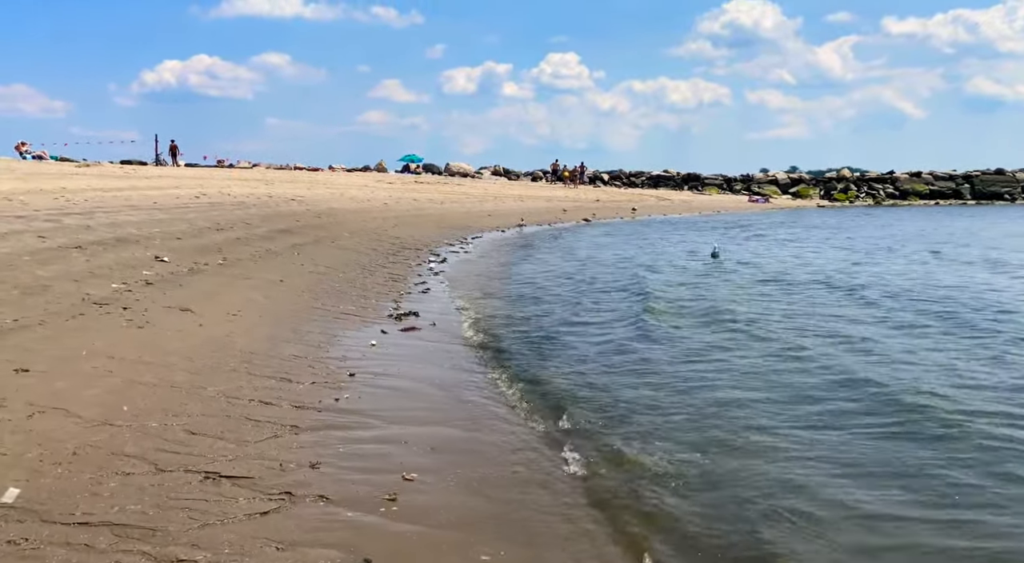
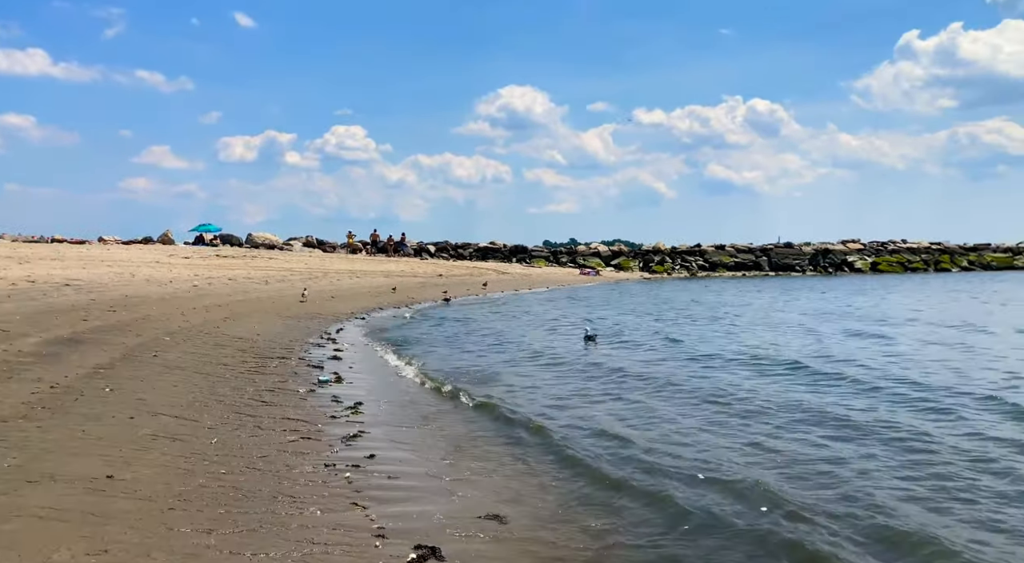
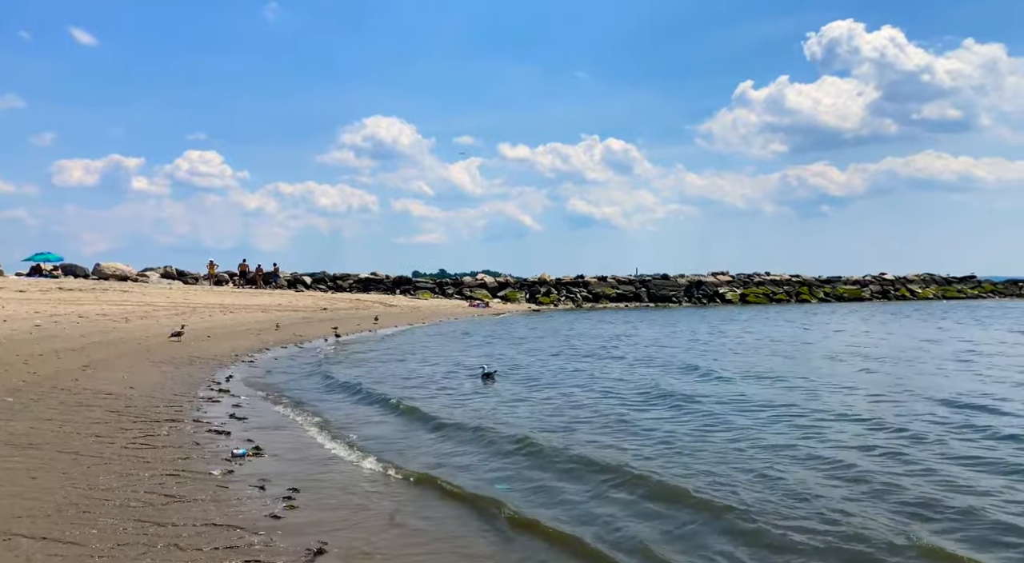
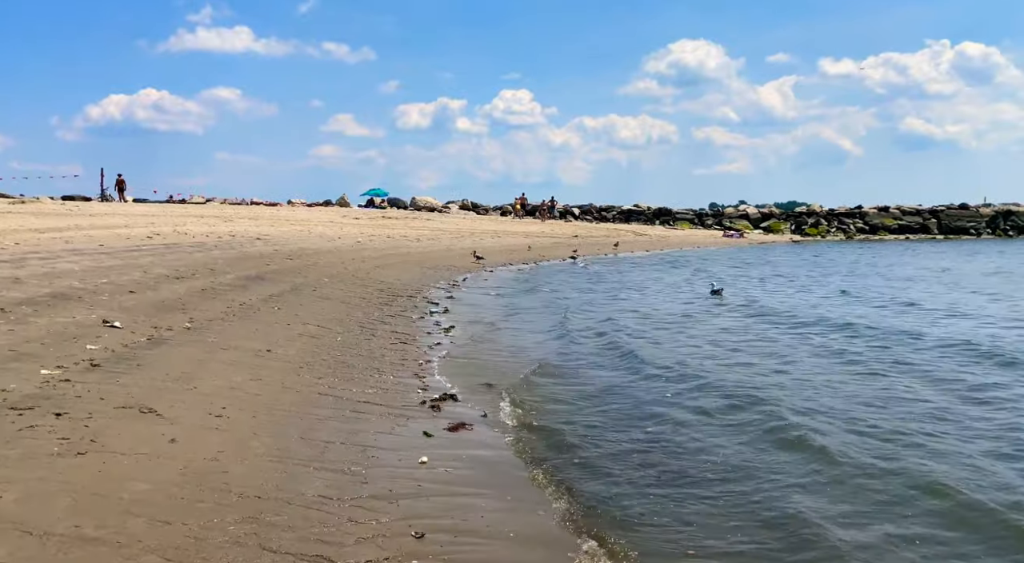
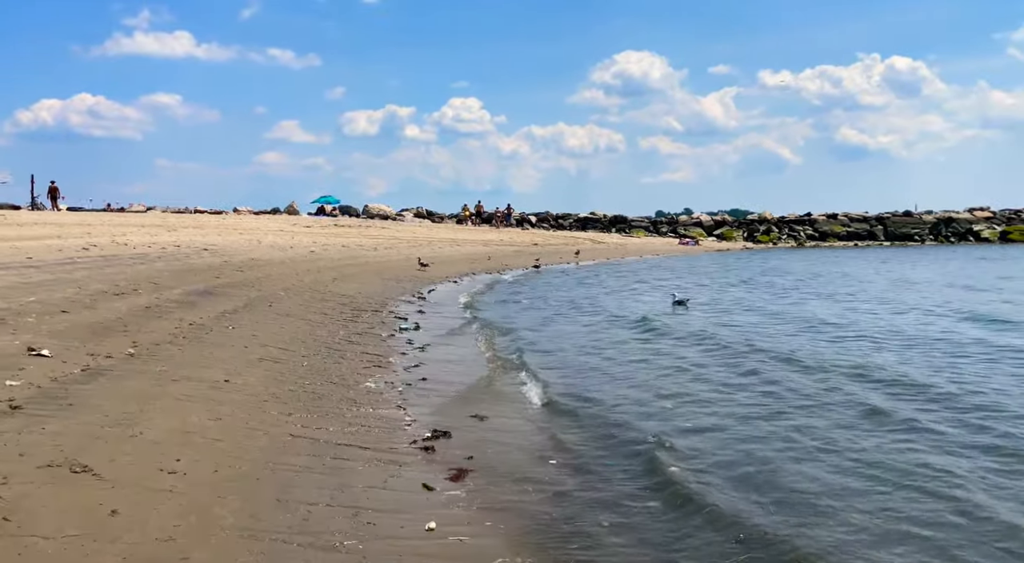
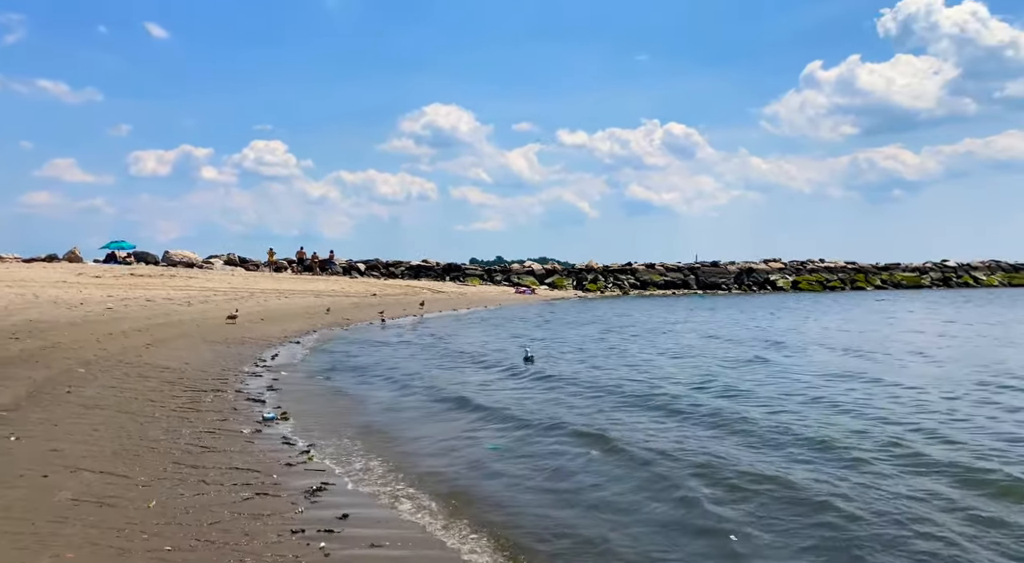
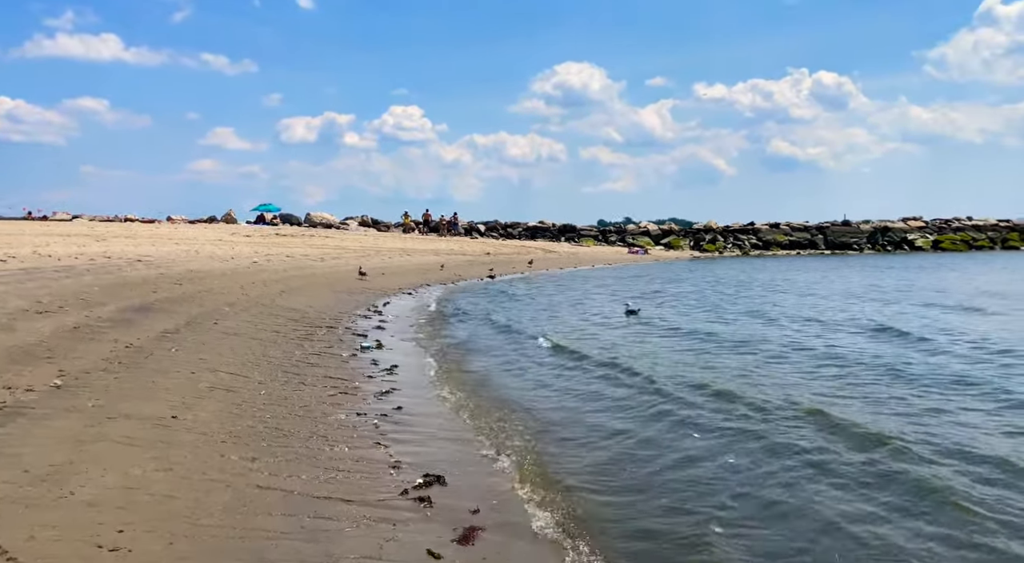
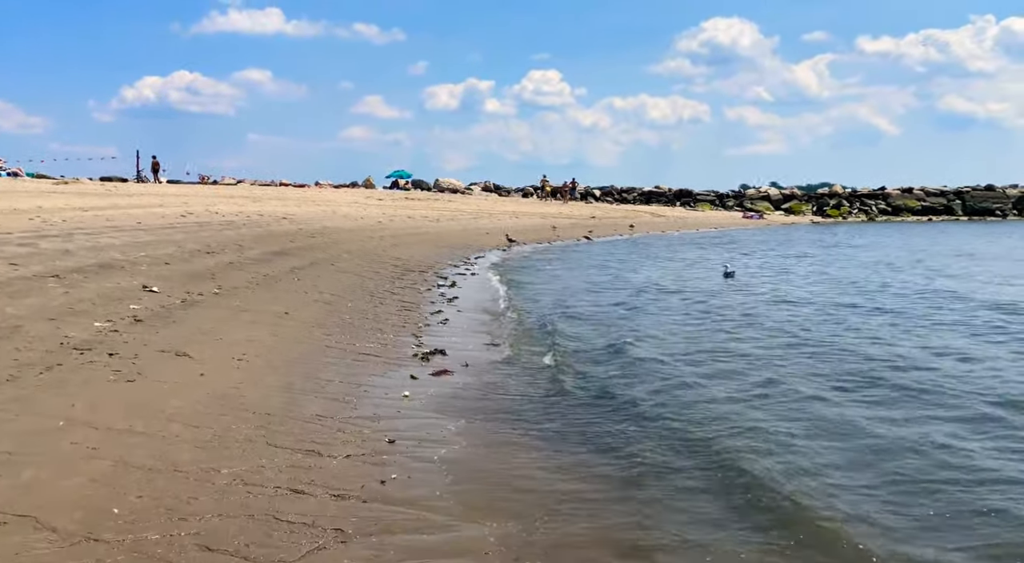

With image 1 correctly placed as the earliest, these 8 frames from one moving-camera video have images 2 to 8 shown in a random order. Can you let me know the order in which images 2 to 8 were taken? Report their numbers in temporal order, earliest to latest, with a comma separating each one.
8, 4, 5, 7, 2, 6, 3
